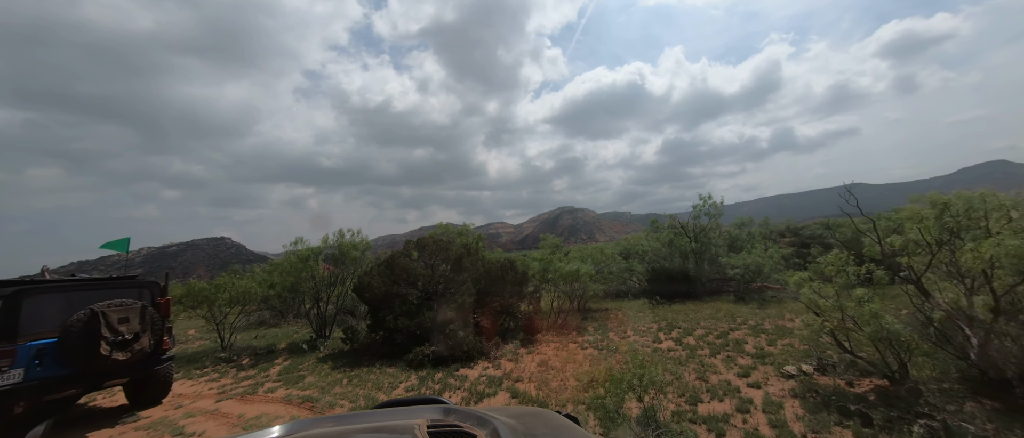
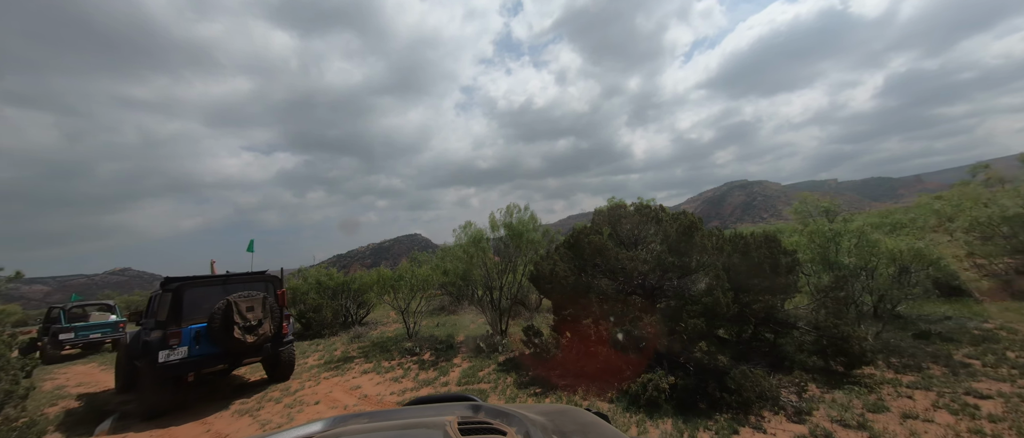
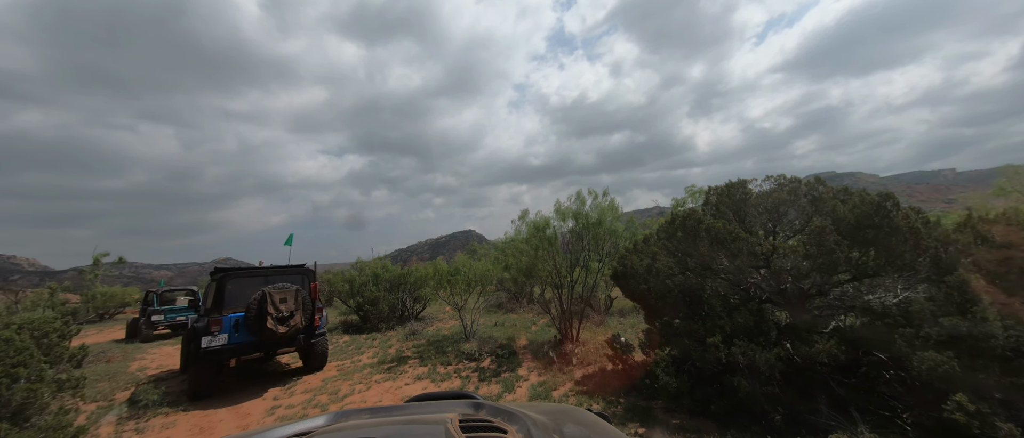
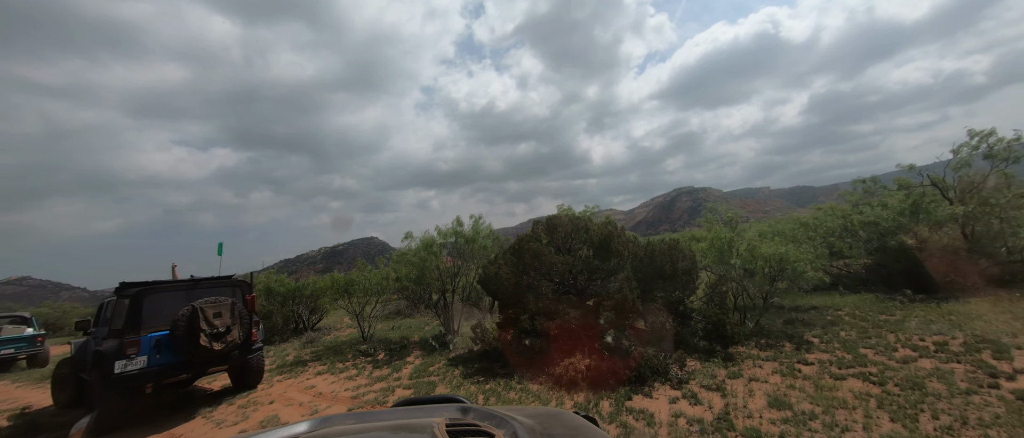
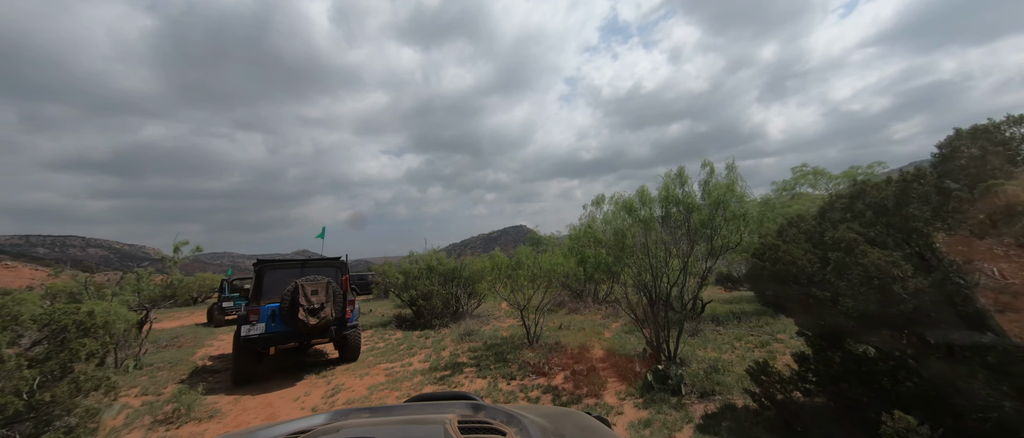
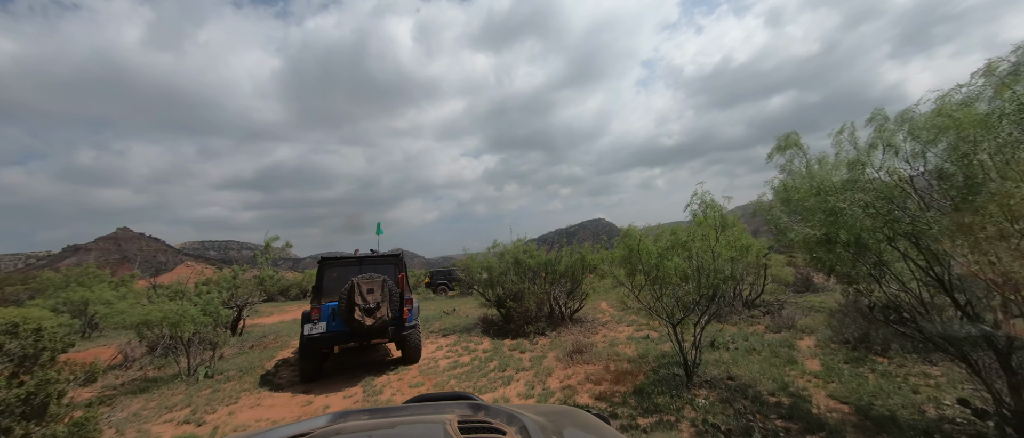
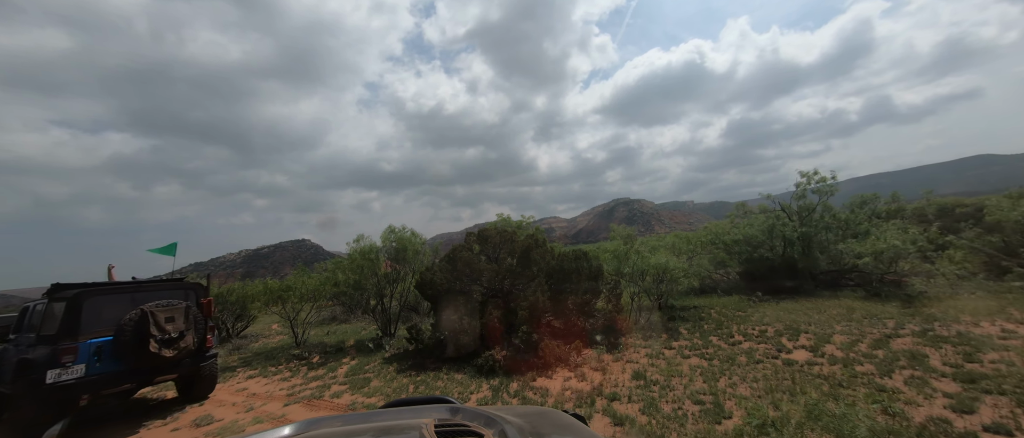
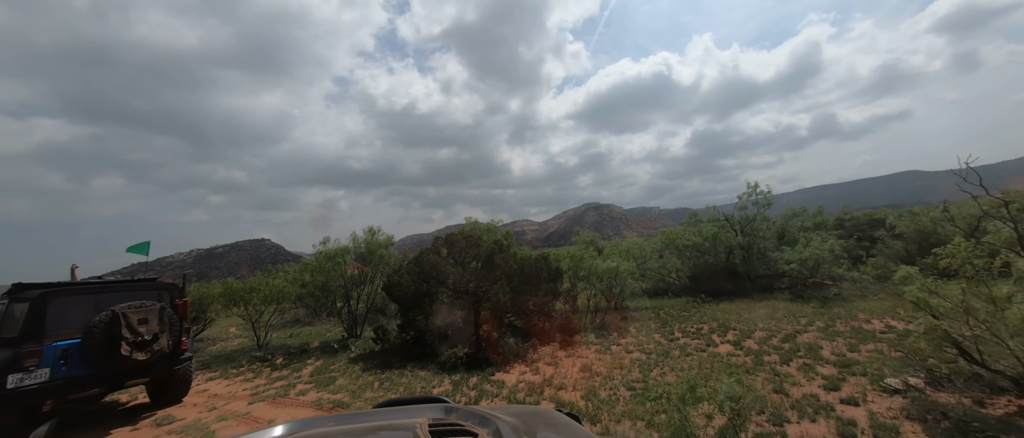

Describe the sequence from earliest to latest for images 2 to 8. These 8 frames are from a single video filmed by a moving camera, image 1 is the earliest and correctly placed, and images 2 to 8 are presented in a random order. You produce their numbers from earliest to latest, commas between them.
8, 7, 4, 2, 3, 5, 6
